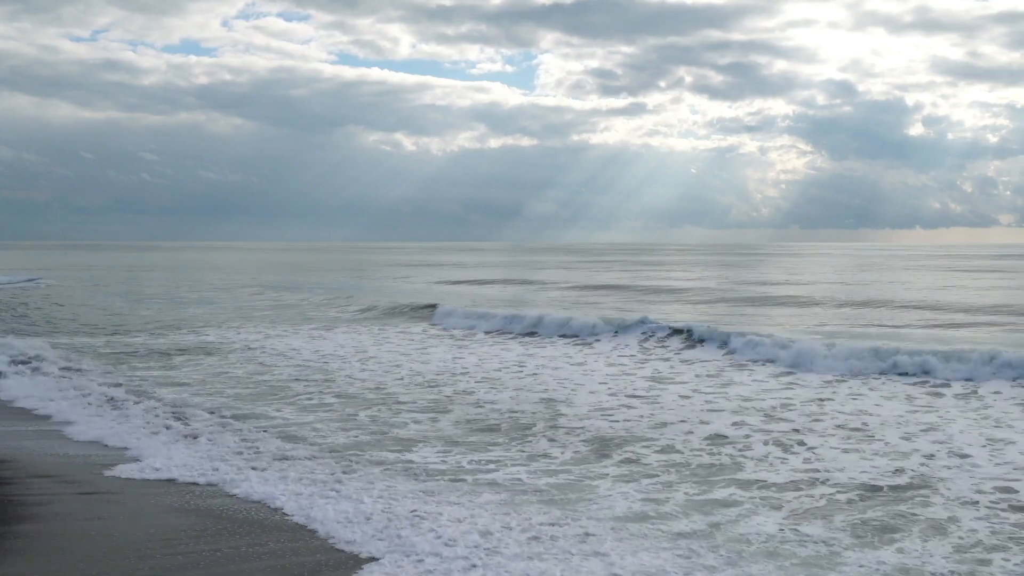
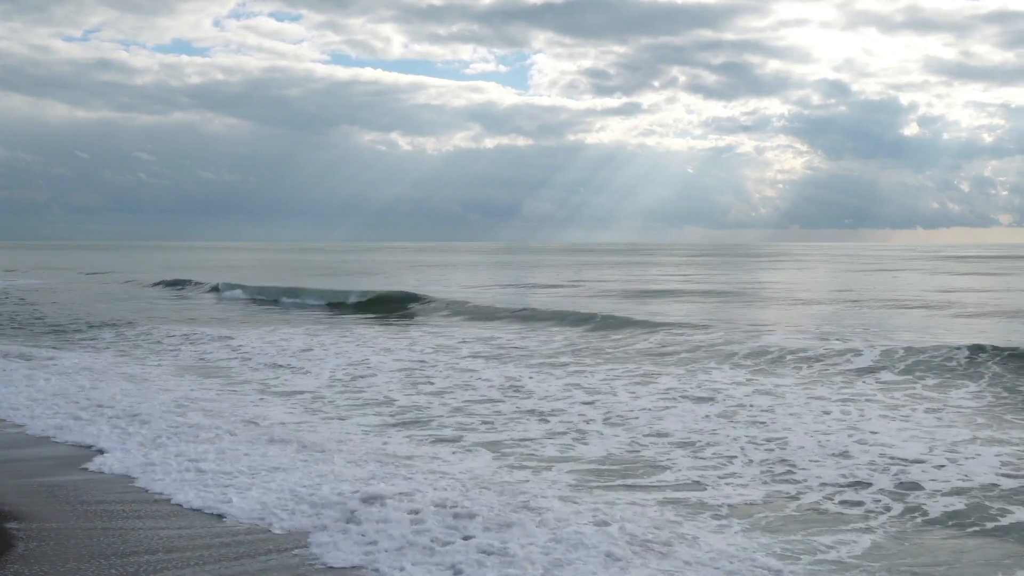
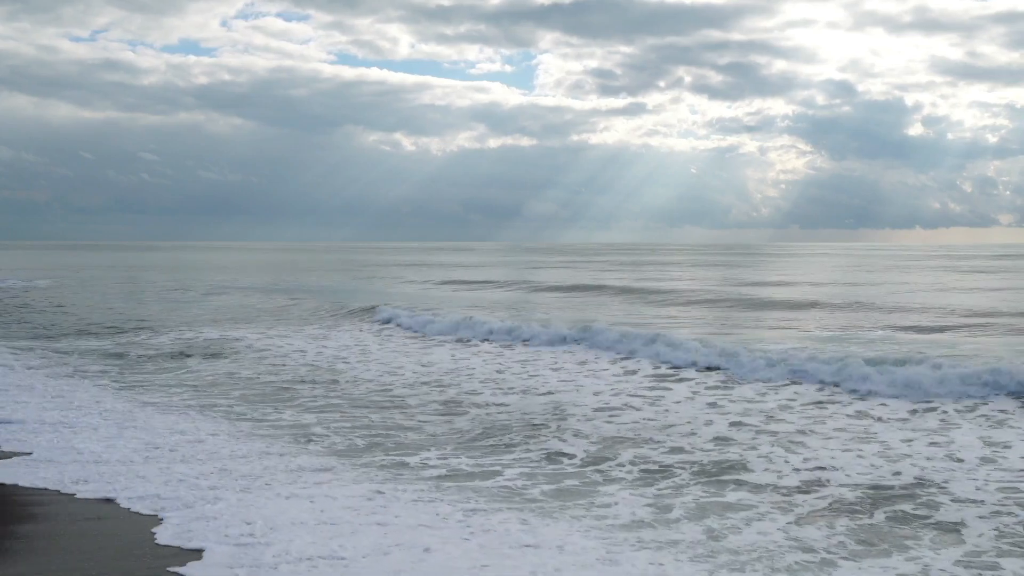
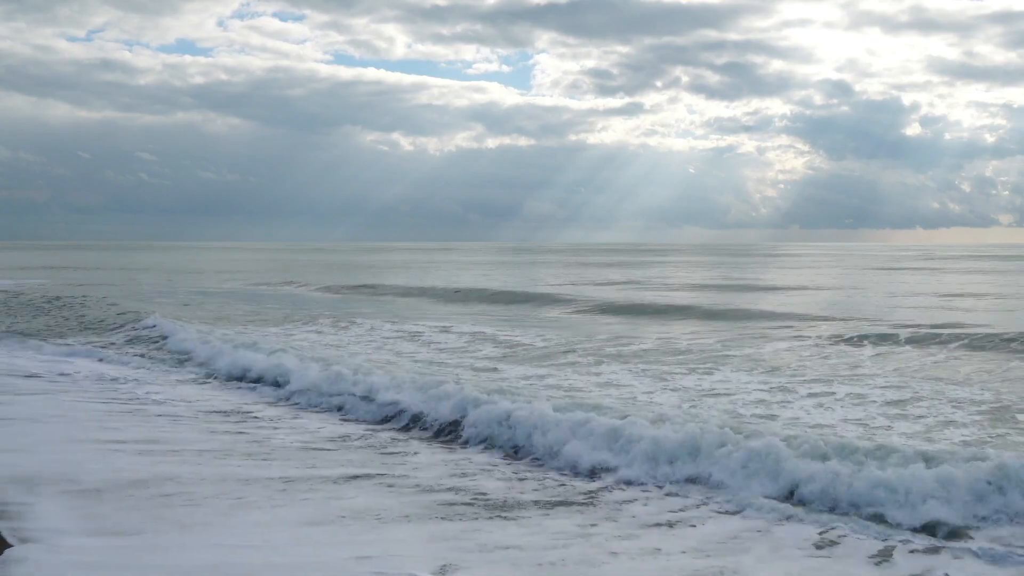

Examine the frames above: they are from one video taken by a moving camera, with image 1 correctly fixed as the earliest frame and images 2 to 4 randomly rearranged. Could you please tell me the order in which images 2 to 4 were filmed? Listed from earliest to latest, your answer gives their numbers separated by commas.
3, 4, 2
